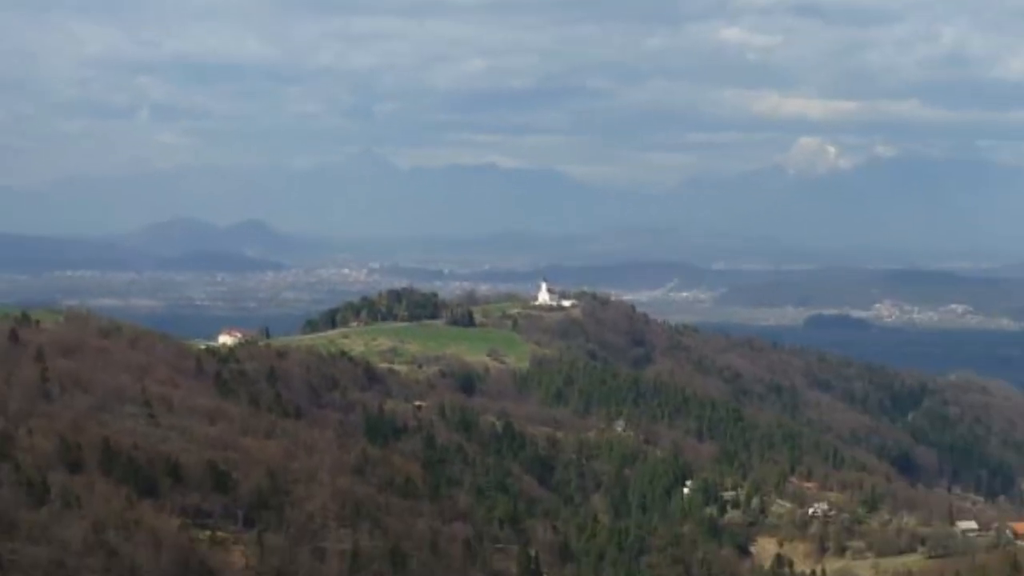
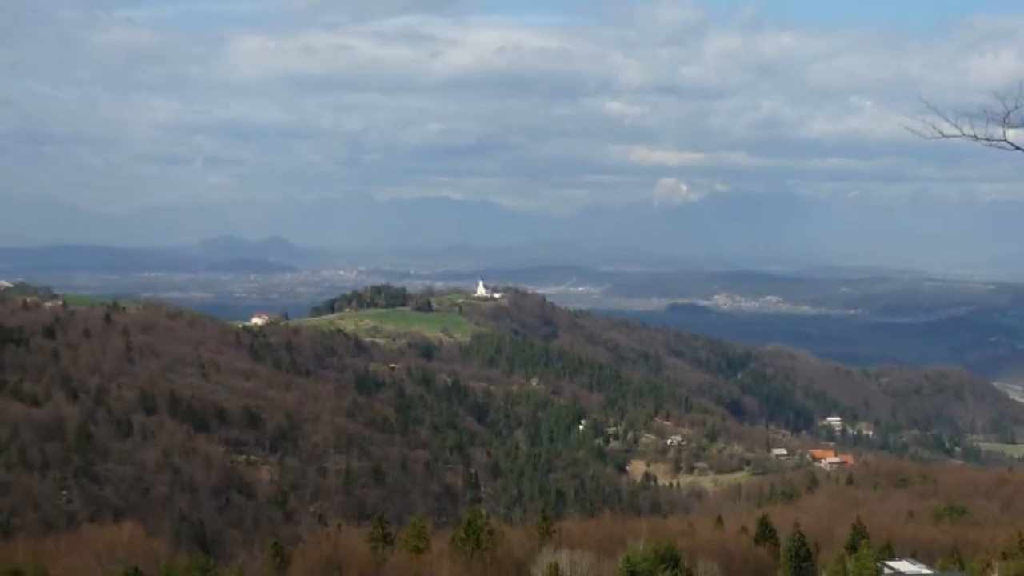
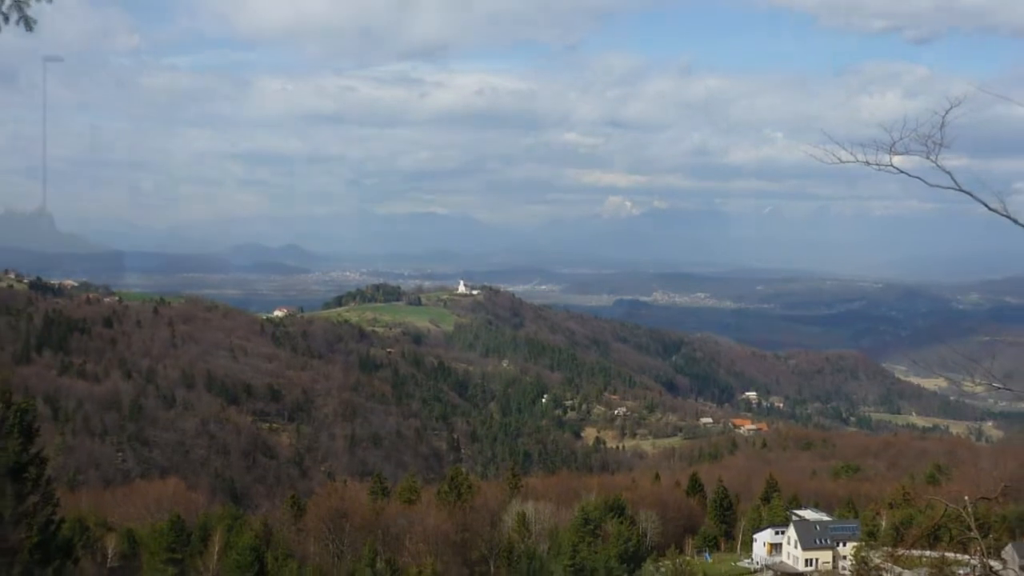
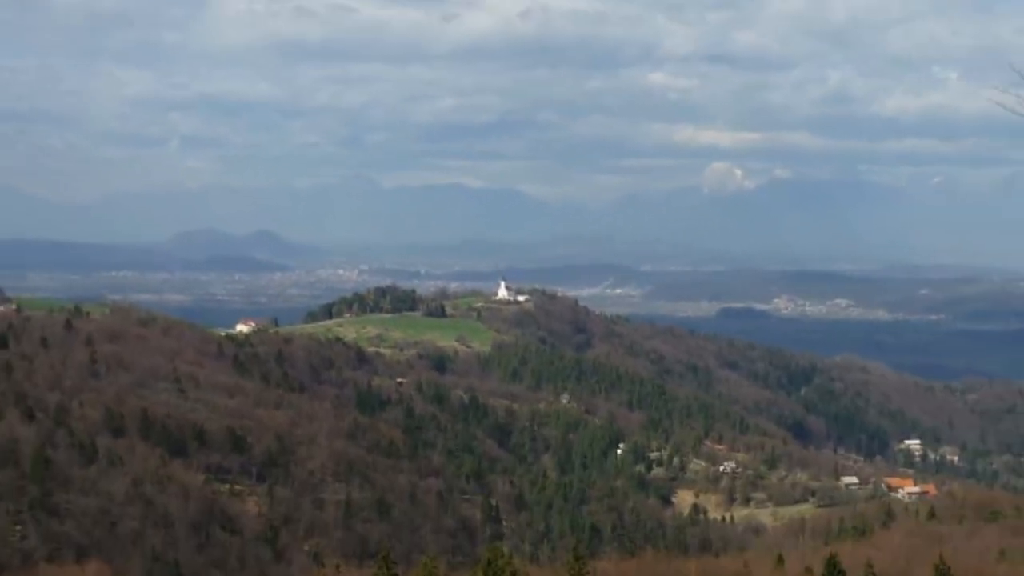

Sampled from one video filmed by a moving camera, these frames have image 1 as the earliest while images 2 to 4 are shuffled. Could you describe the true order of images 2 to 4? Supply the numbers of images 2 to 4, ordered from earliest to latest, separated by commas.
4, 2, 3
